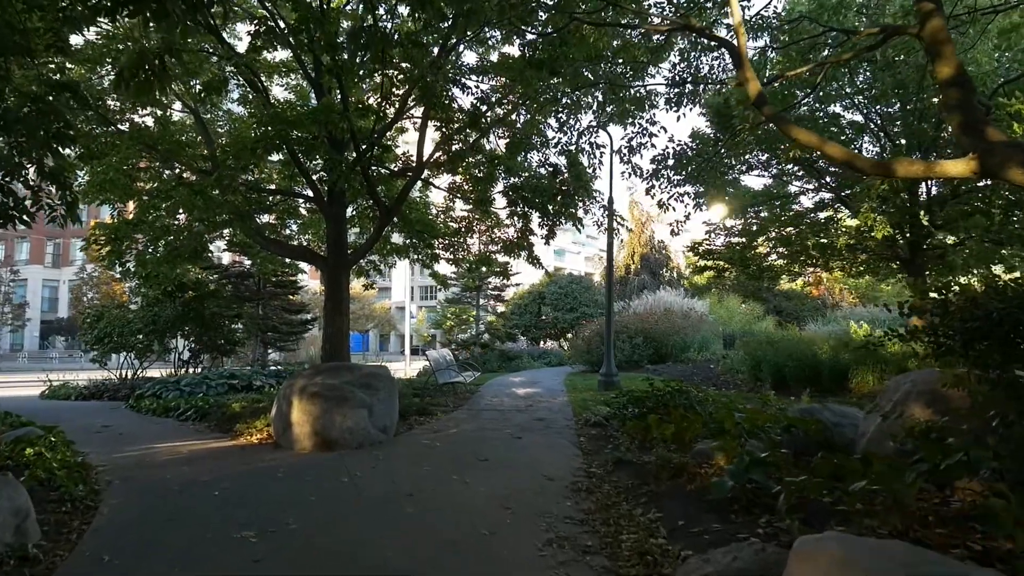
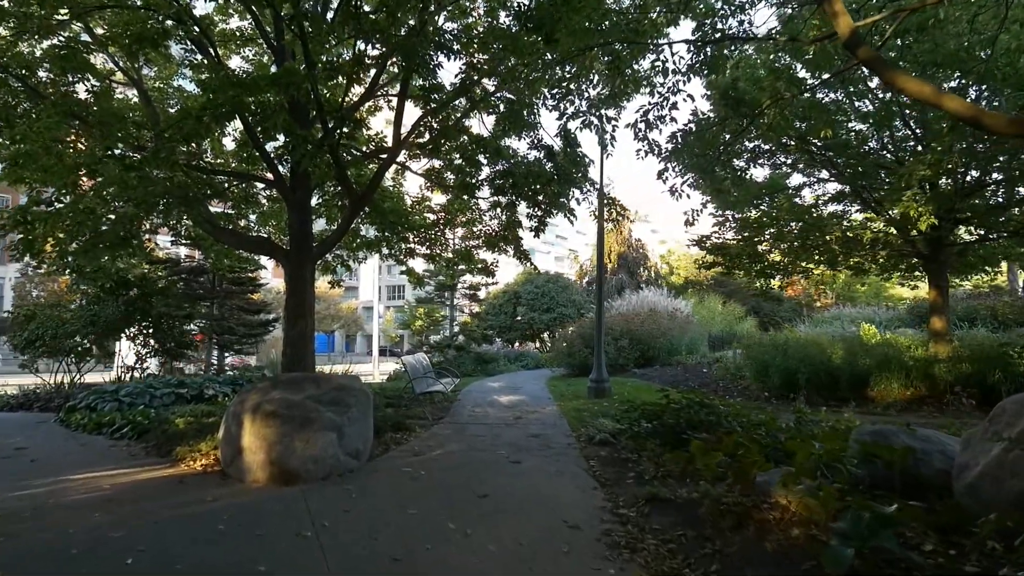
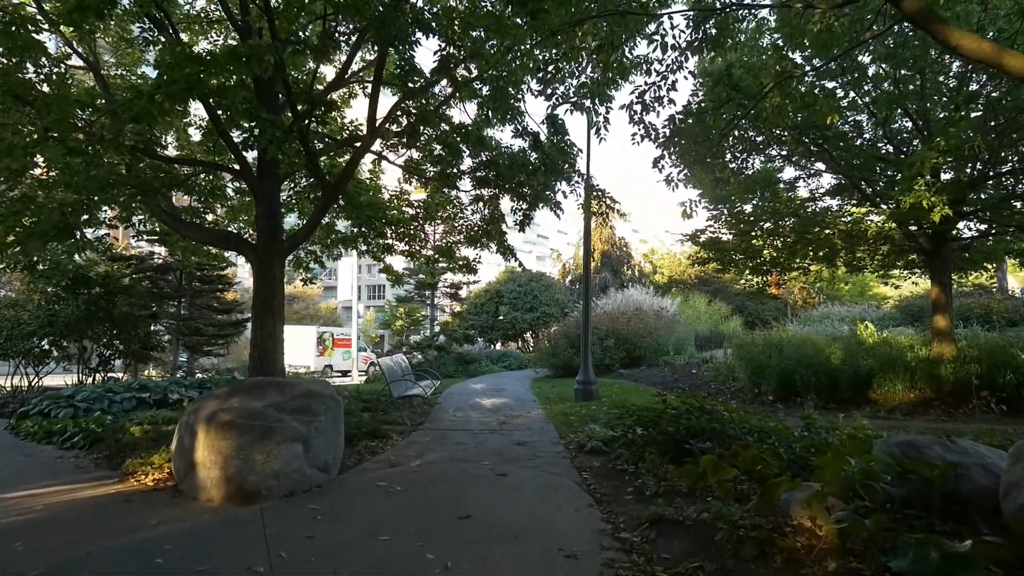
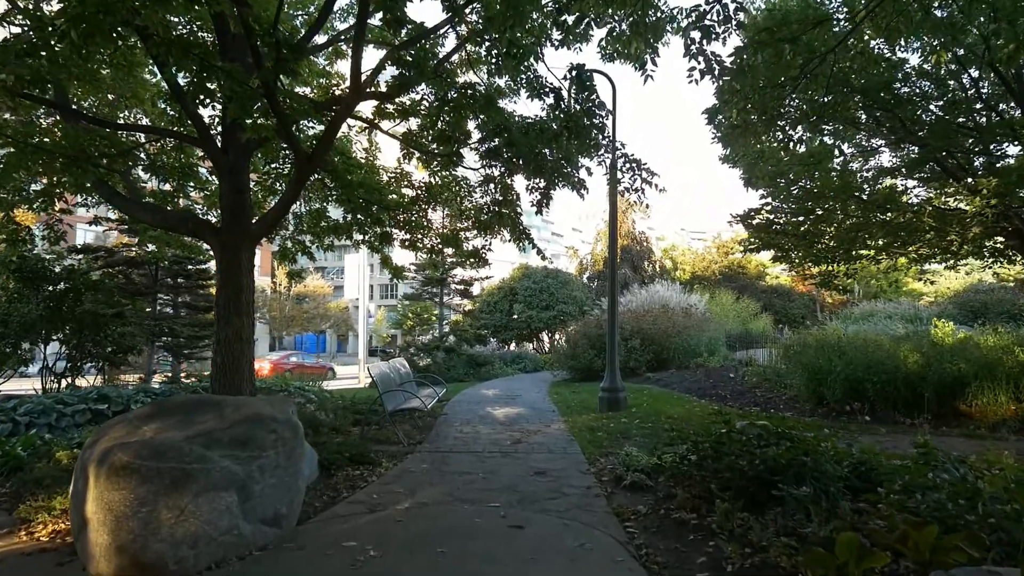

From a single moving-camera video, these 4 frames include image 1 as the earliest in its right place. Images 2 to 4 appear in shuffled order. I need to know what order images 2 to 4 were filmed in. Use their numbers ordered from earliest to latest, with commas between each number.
2, 3, 4
